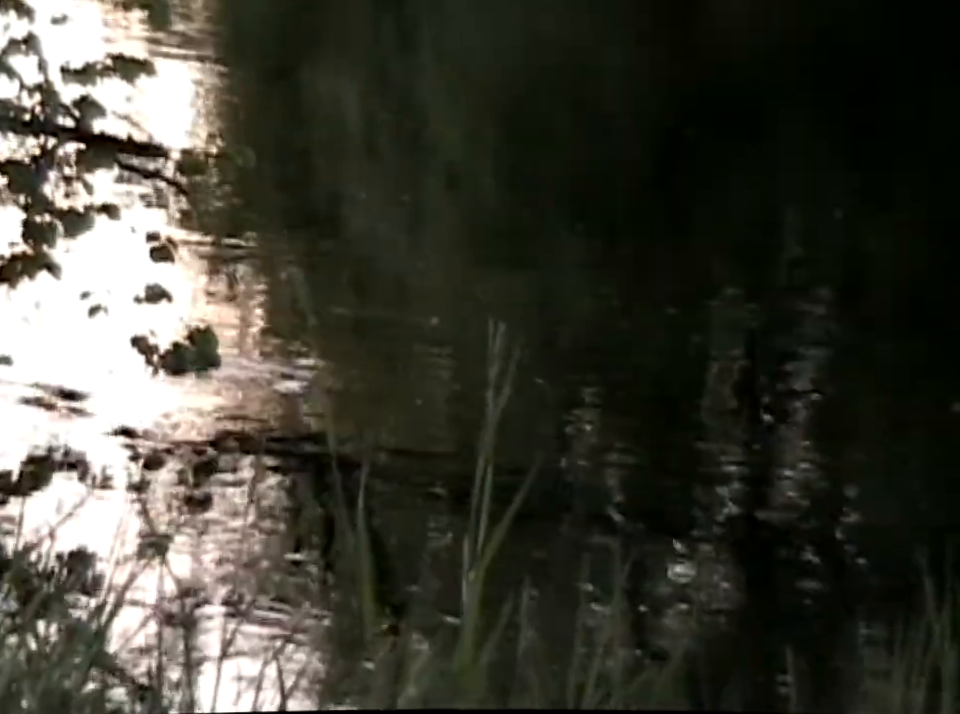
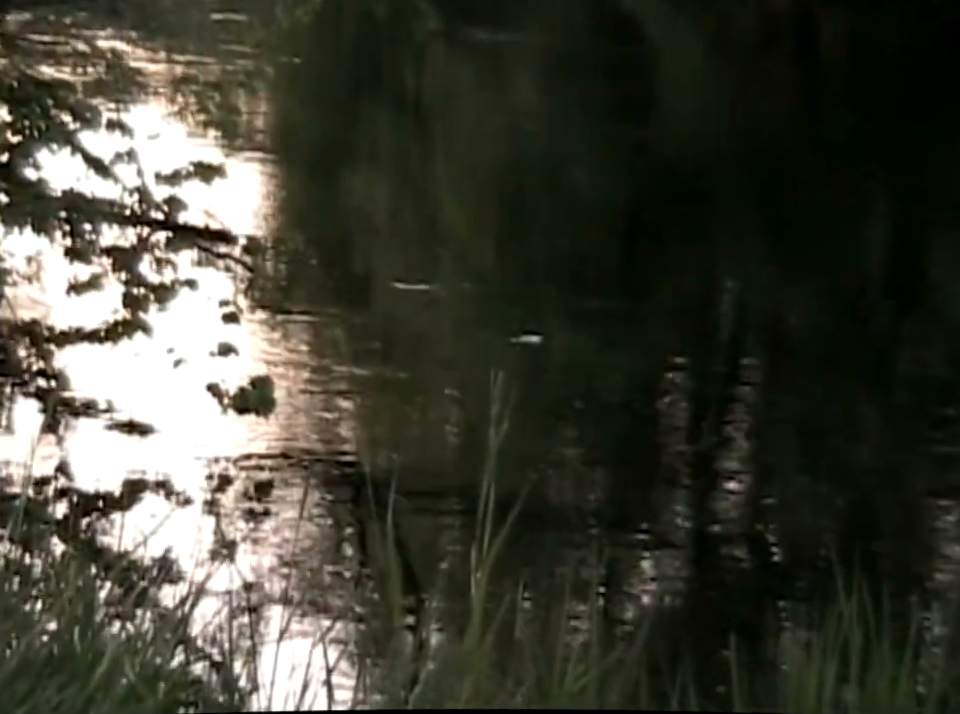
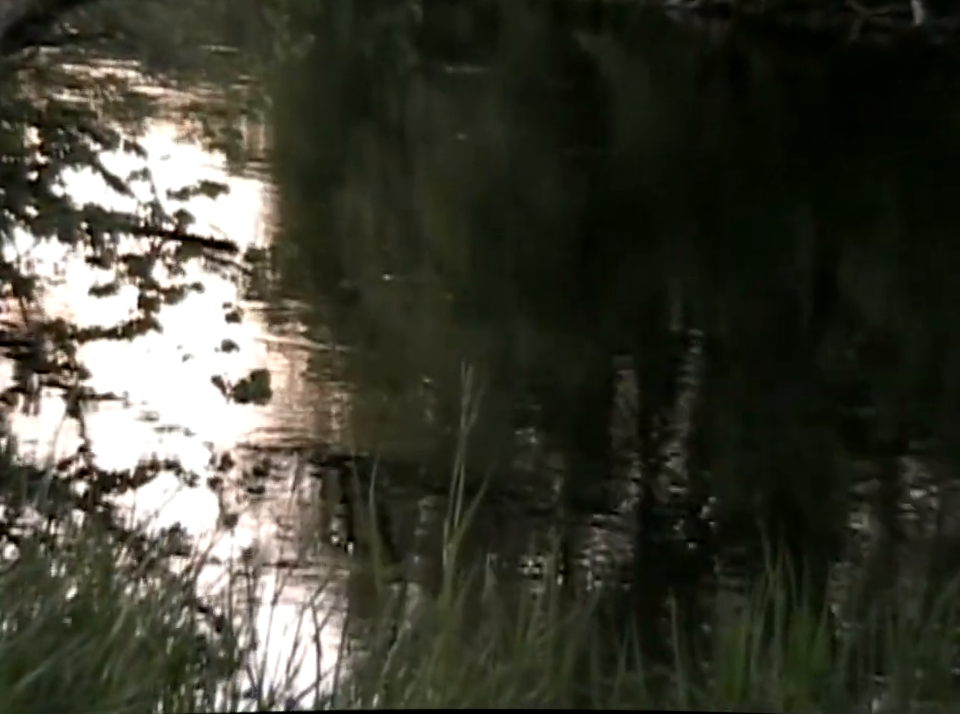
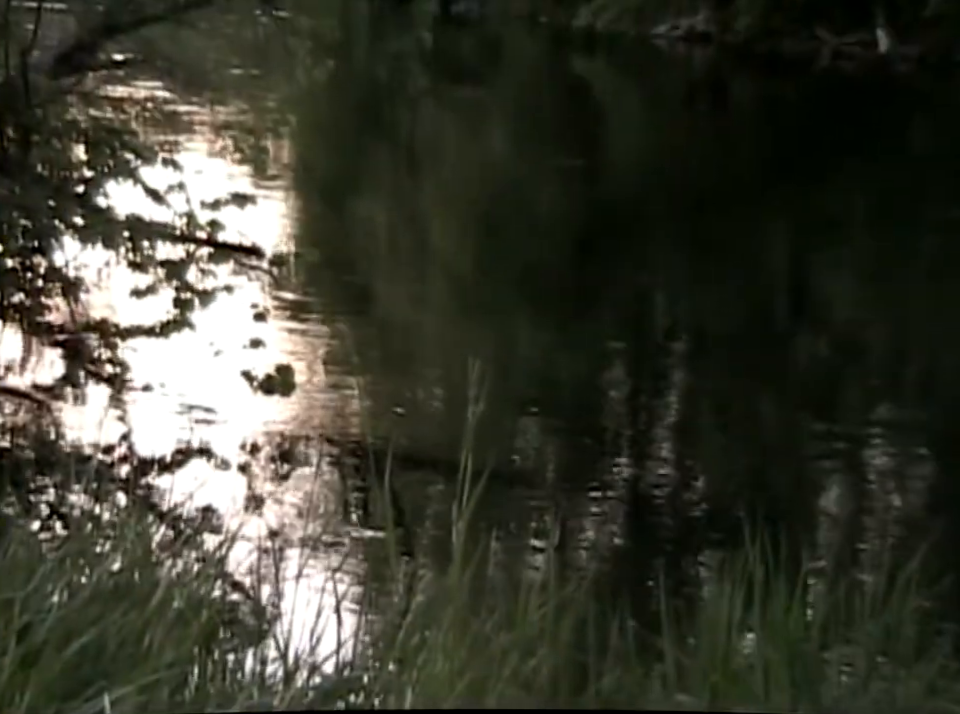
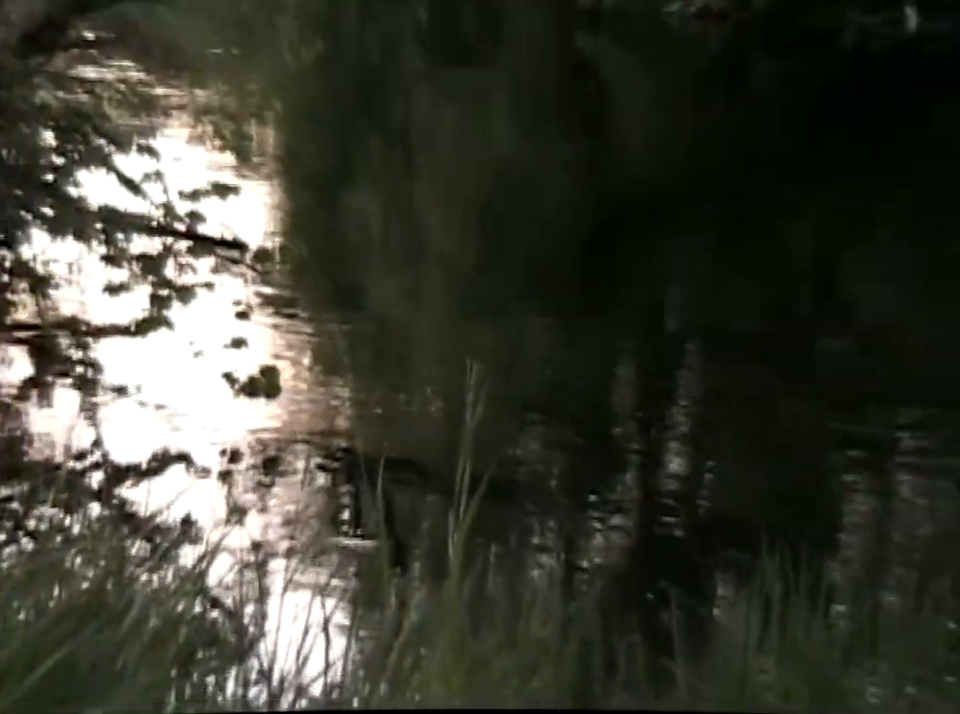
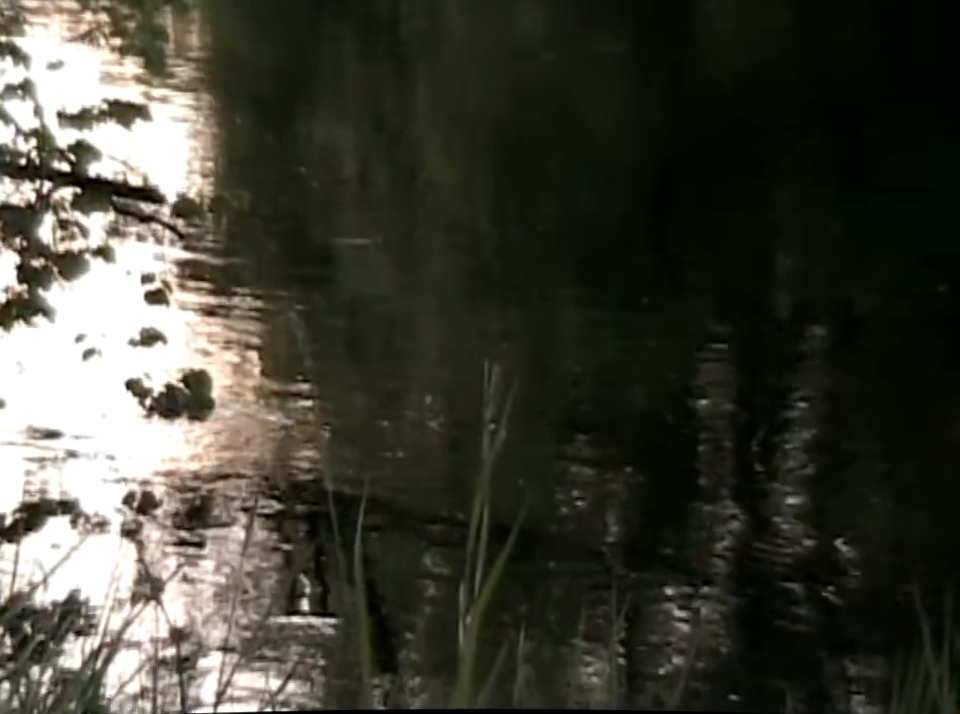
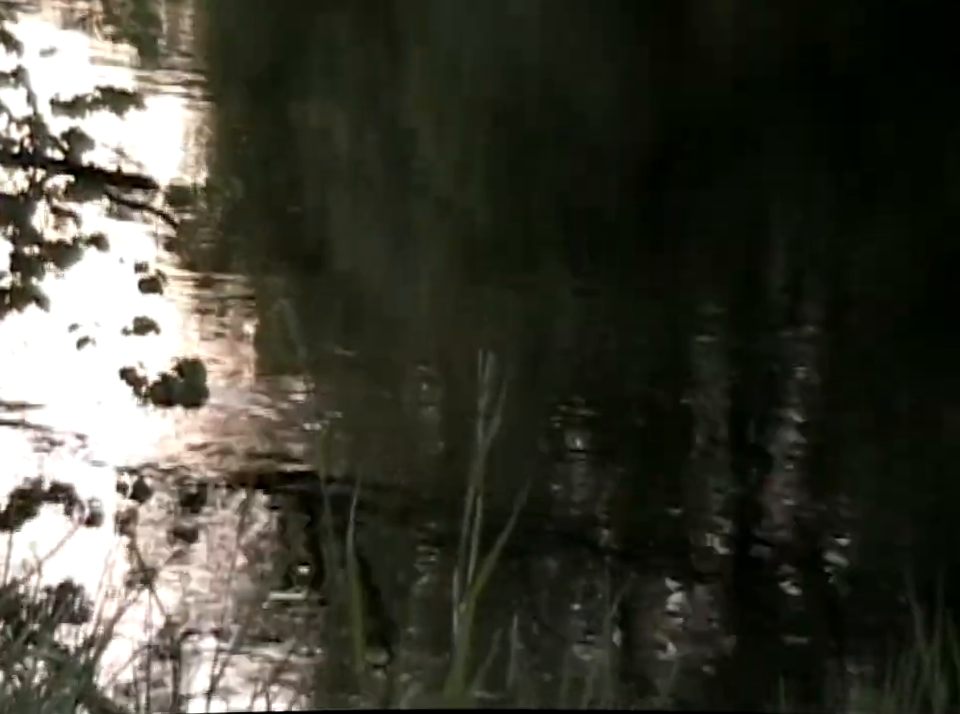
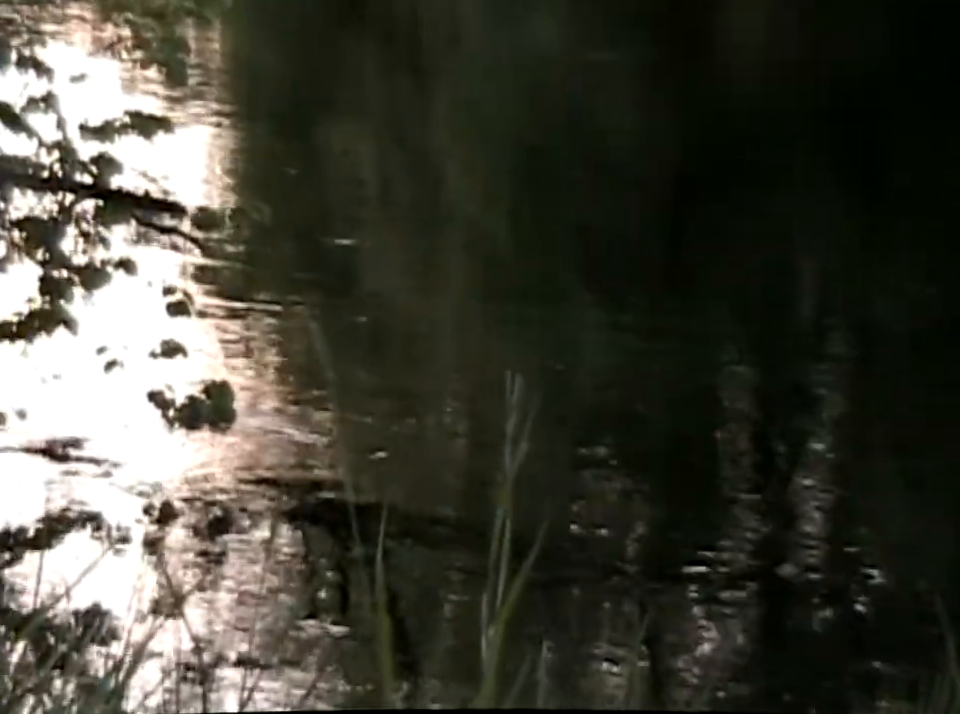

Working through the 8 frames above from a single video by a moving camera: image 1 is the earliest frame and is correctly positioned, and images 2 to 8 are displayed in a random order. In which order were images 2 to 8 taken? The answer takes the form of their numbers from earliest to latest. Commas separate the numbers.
7, 8, 6, 5, 4, 3, 2
